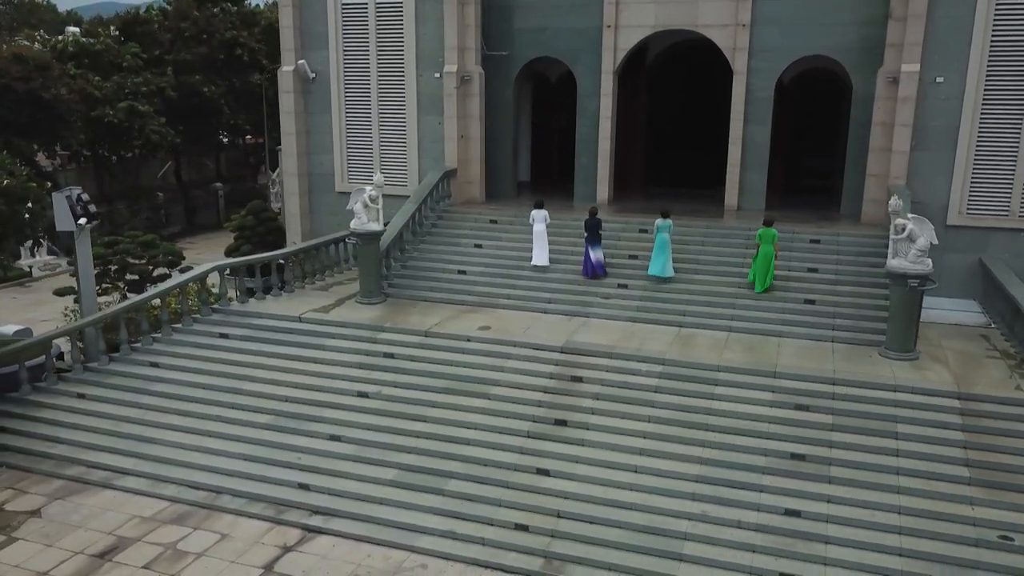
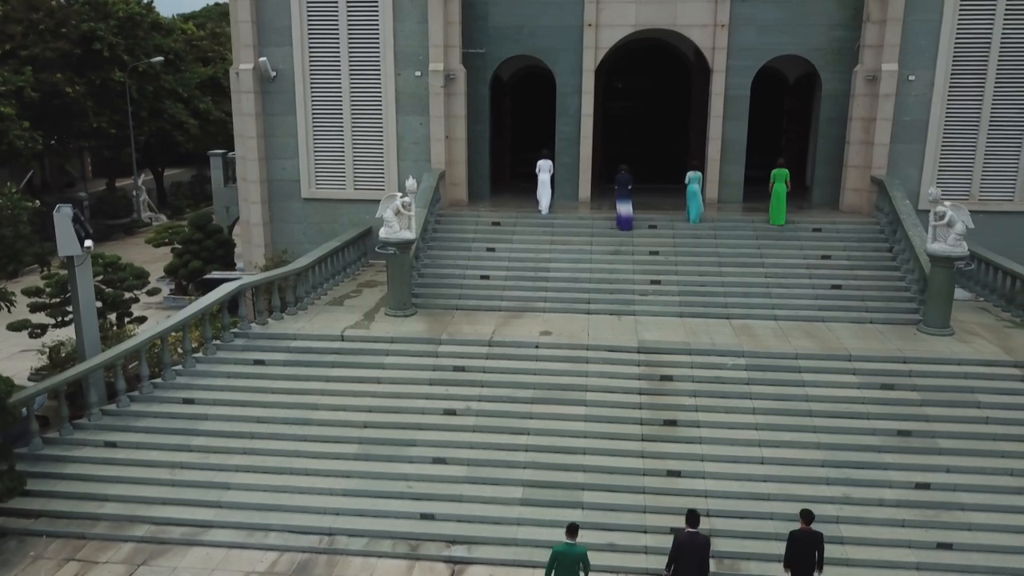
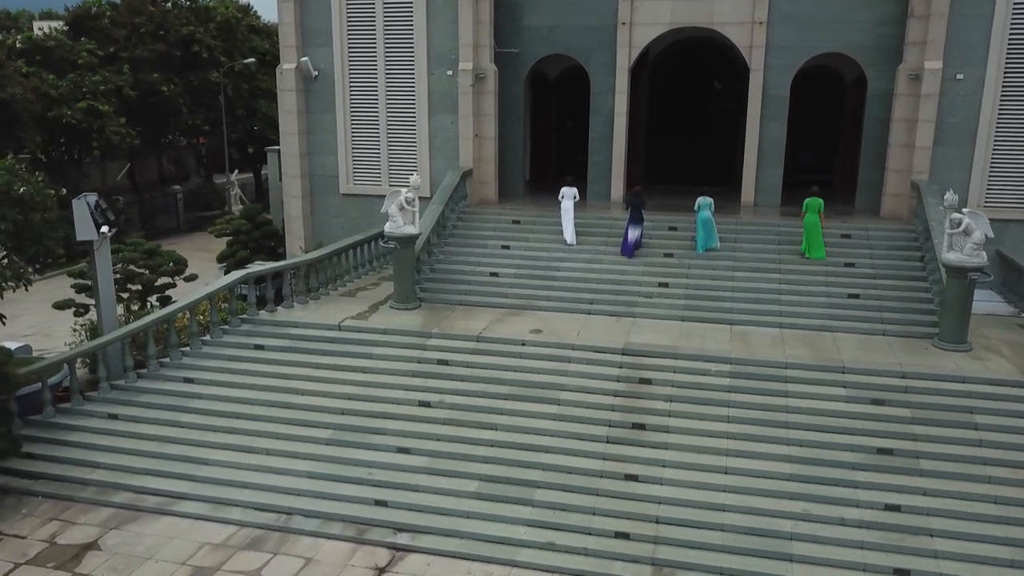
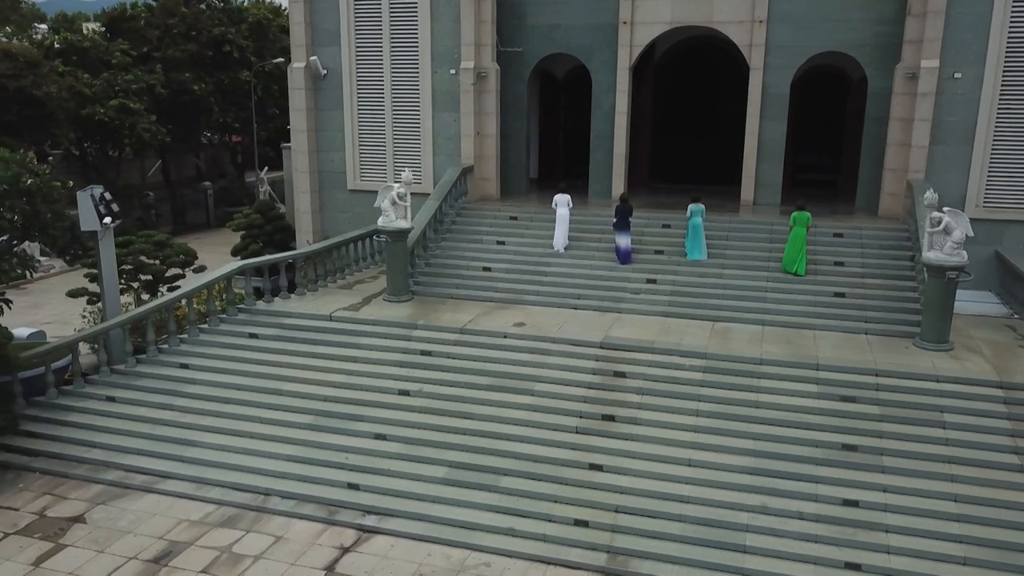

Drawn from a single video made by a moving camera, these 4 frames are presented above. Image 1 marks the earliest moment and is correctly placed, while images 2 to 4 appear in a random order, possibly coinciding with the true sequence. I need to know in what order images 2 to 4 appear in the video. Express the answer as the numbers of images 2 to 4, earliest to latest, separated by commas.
4, 3, 2
